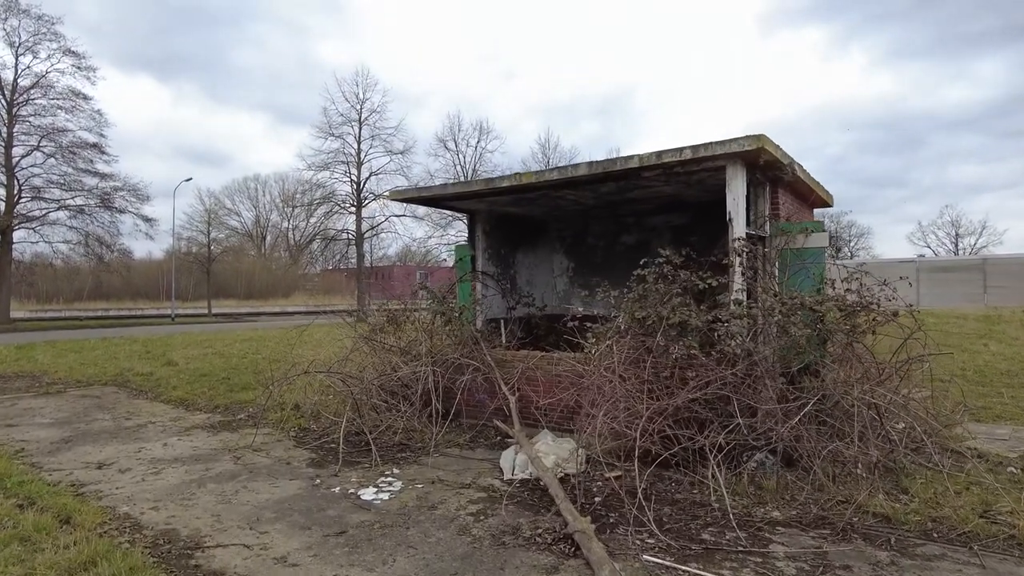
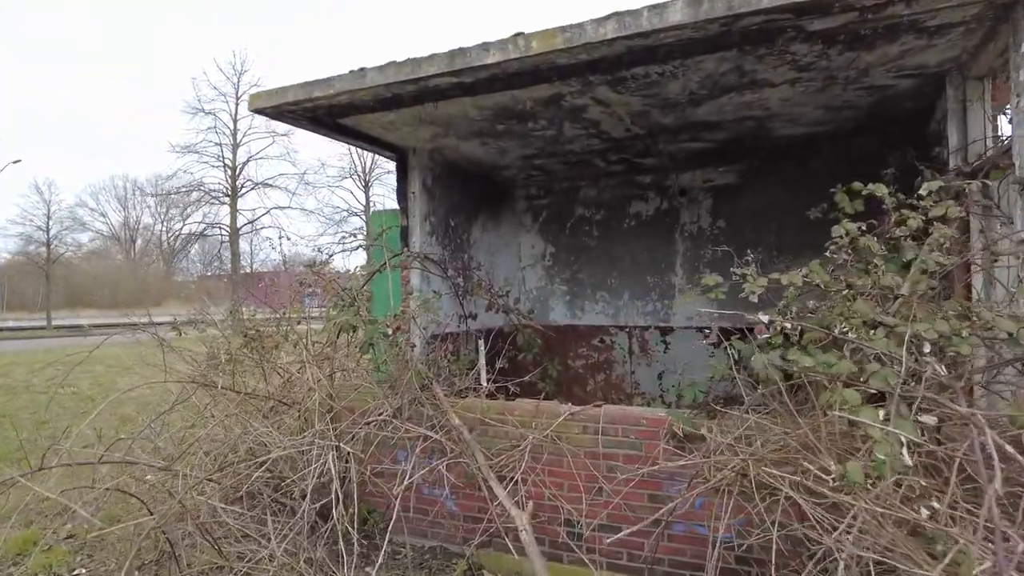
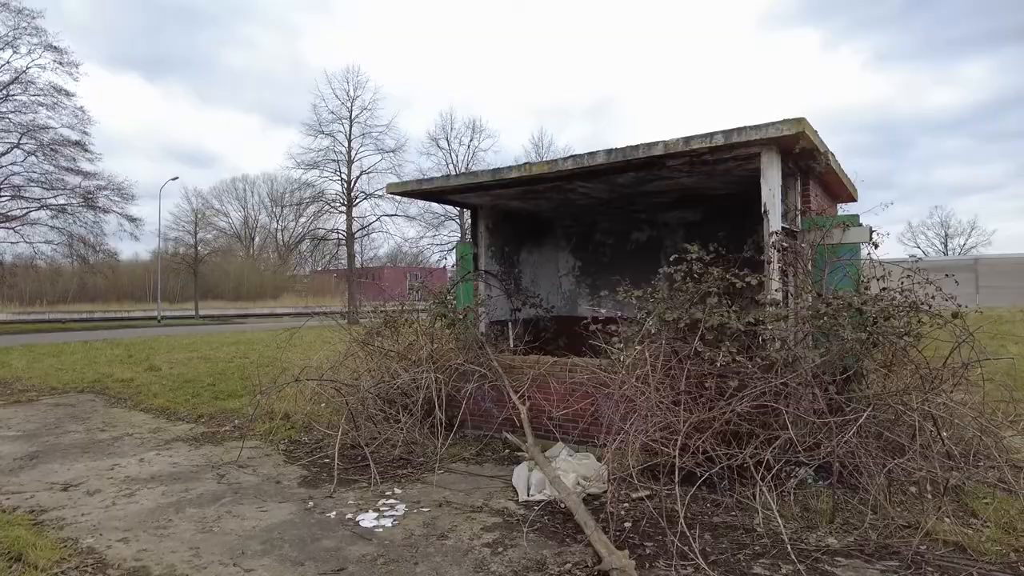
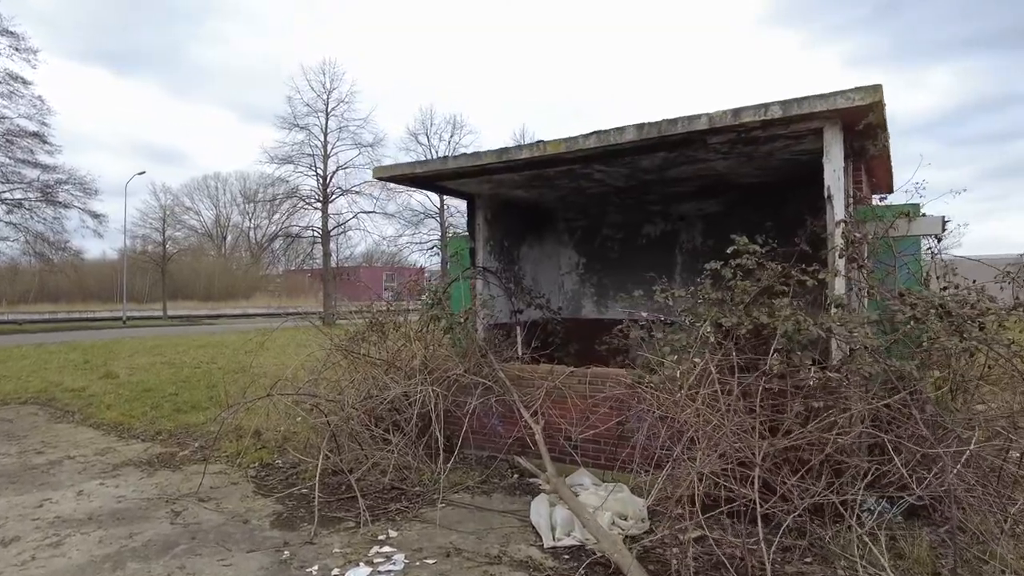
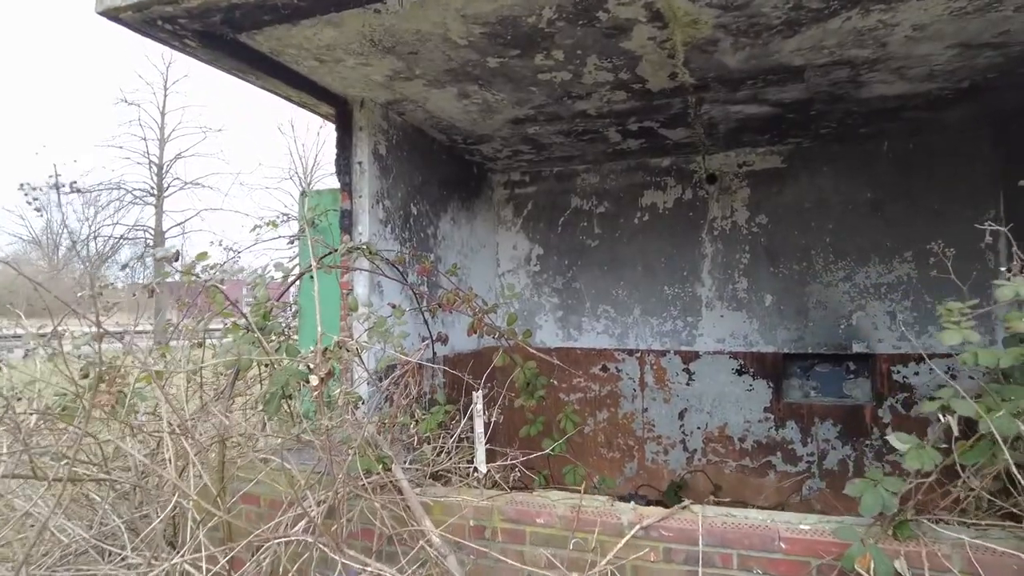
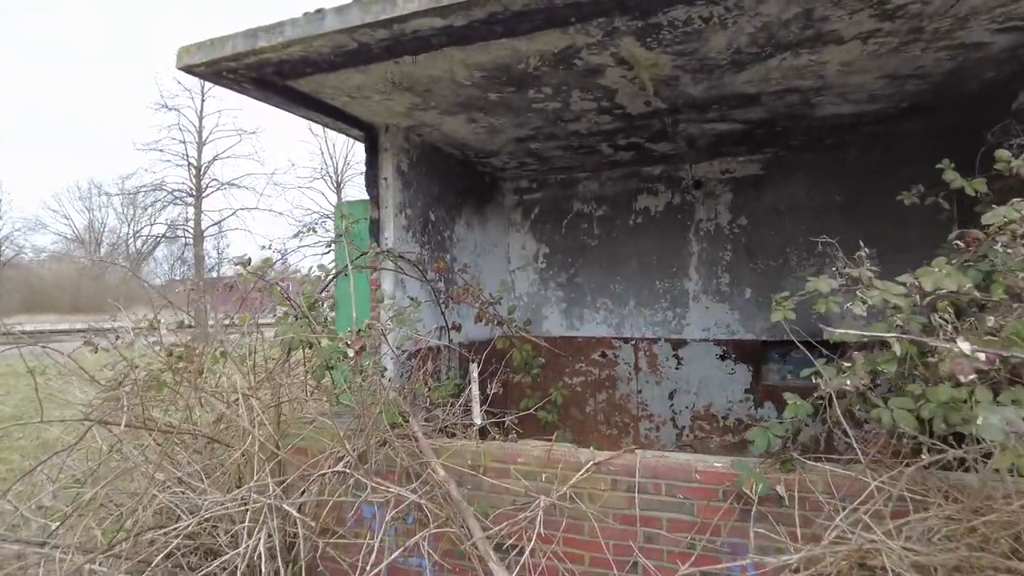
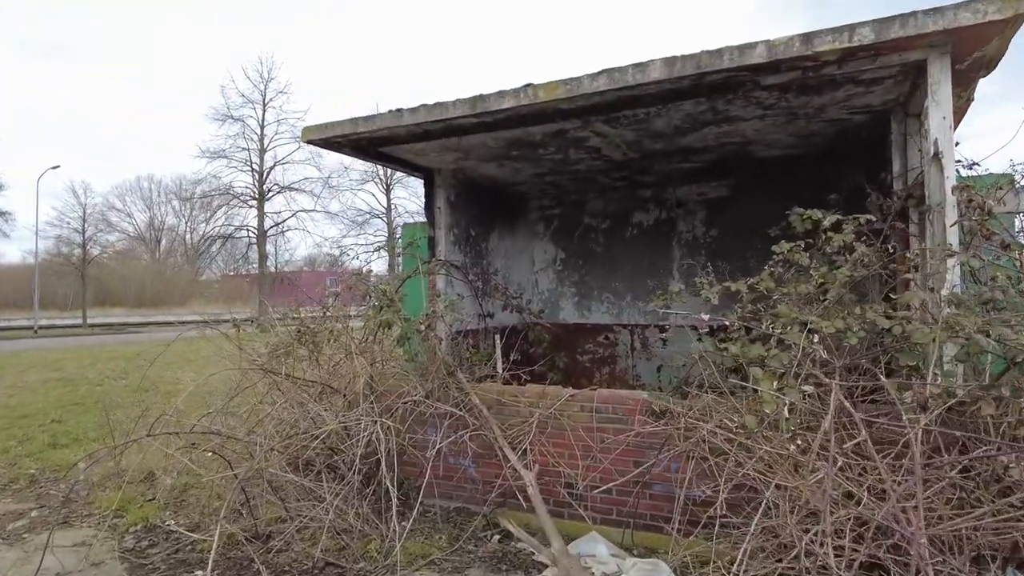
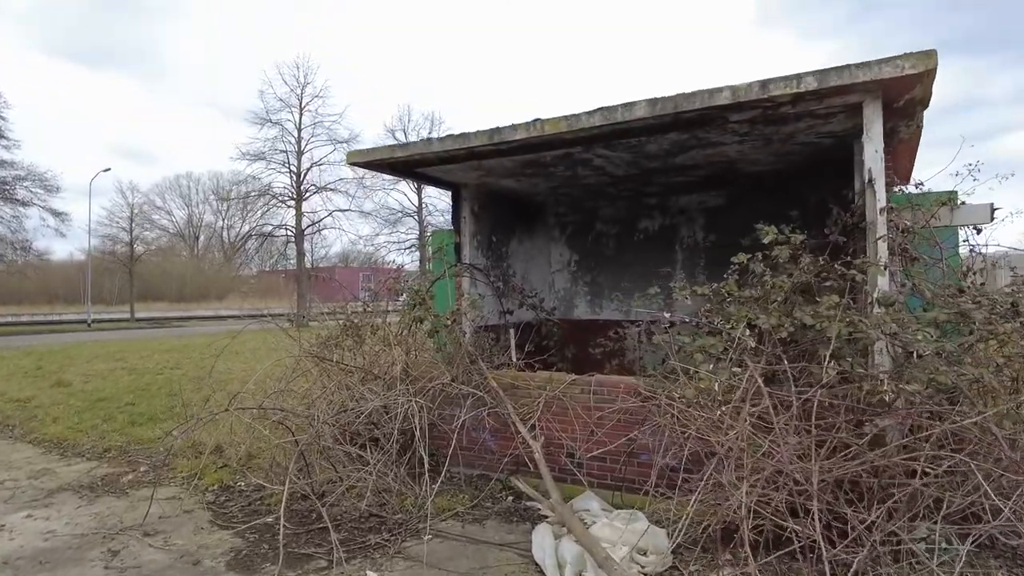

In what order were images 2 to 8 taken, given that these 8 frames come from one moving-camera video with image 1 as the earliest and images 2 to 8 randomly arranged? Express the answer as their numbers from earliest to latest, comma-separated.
3, 4, 8, 7, 2, 6, 5
